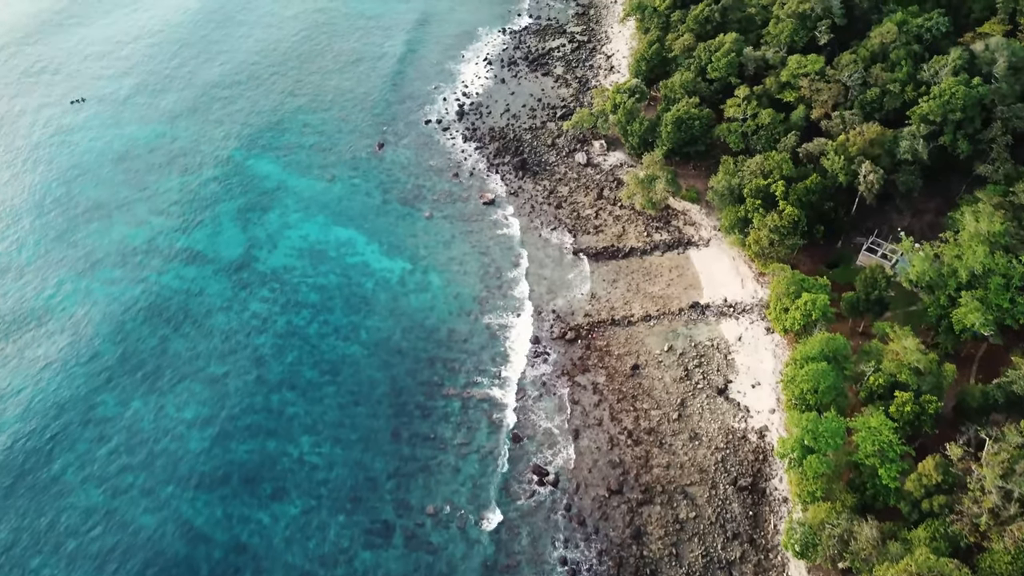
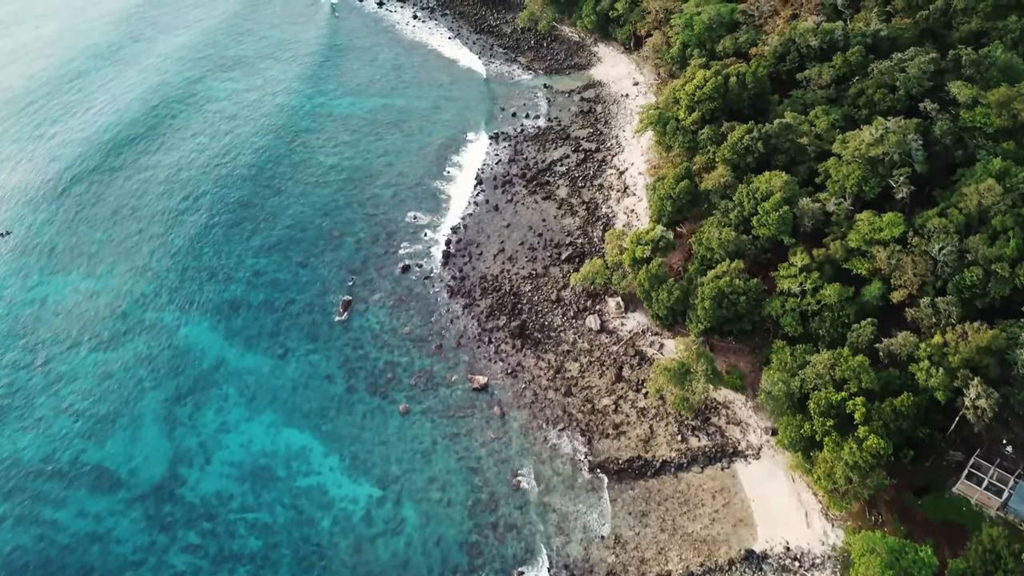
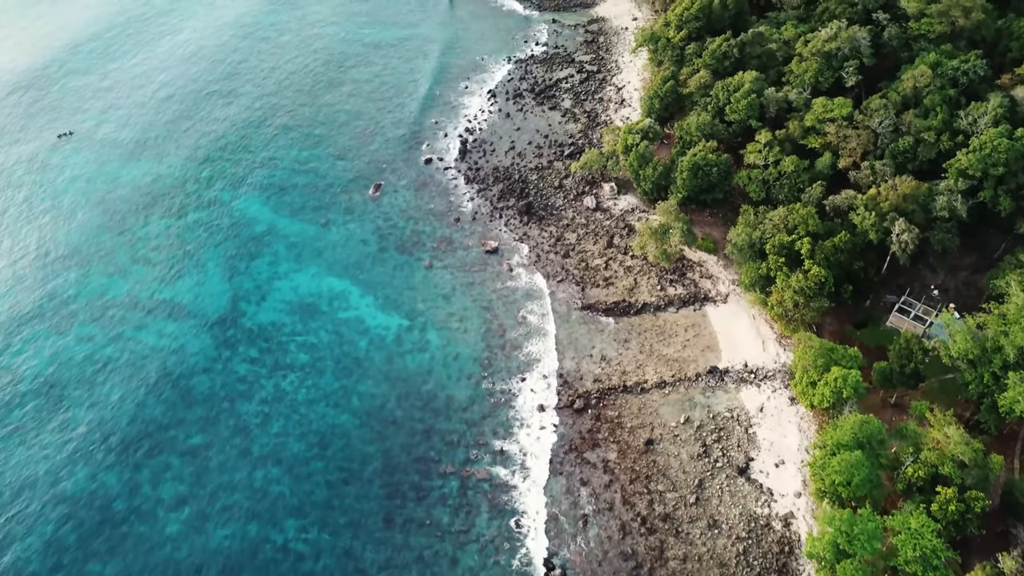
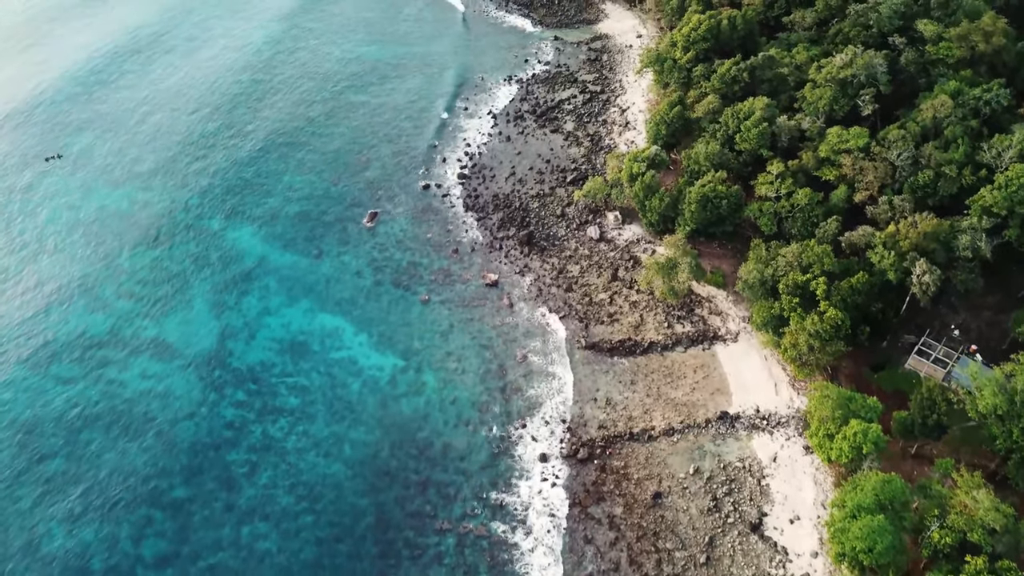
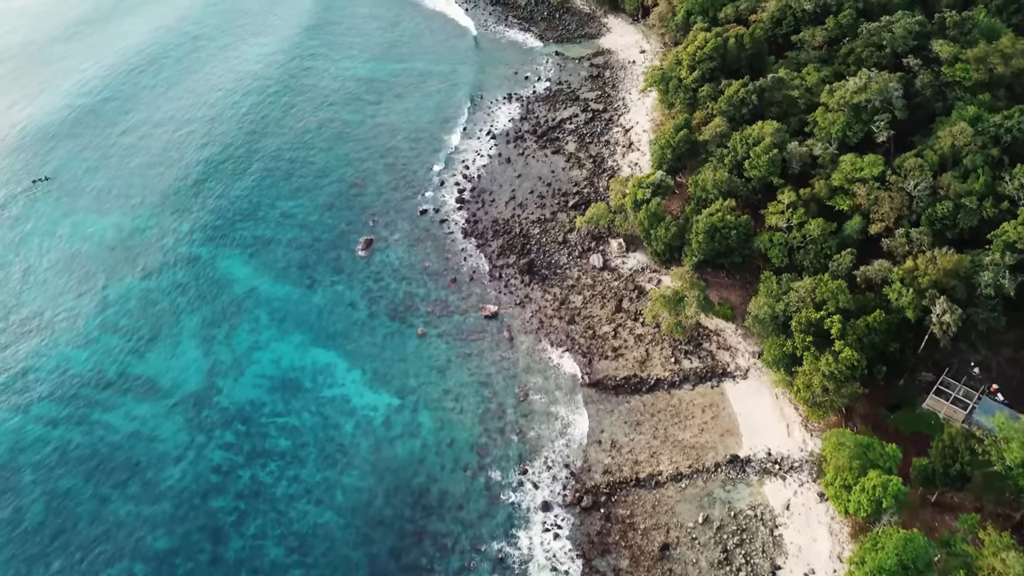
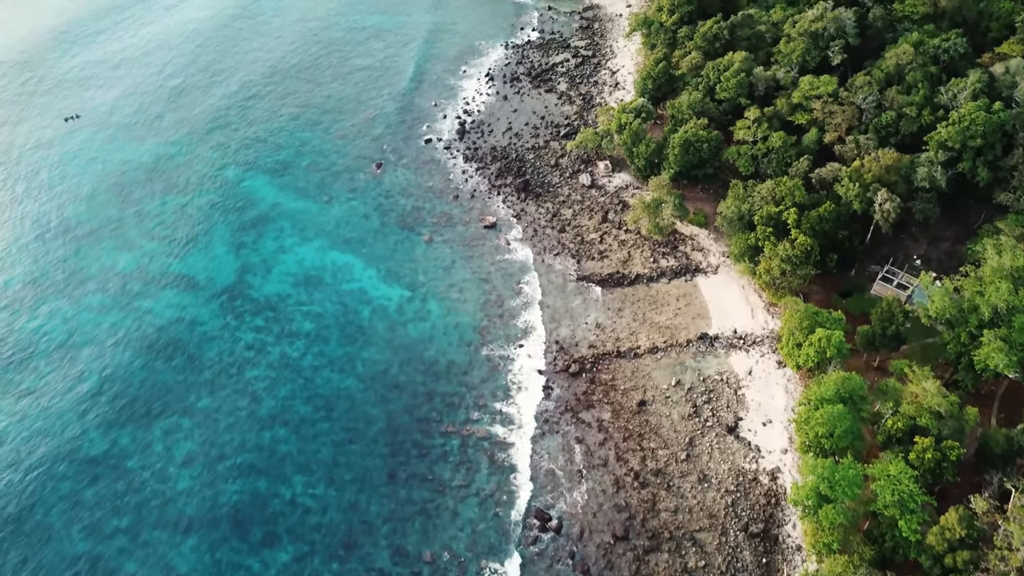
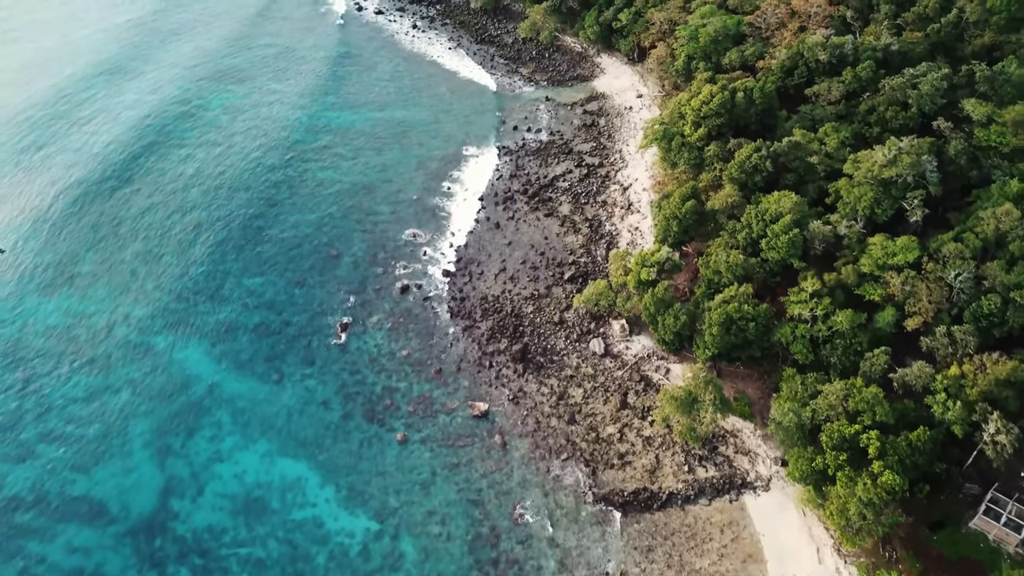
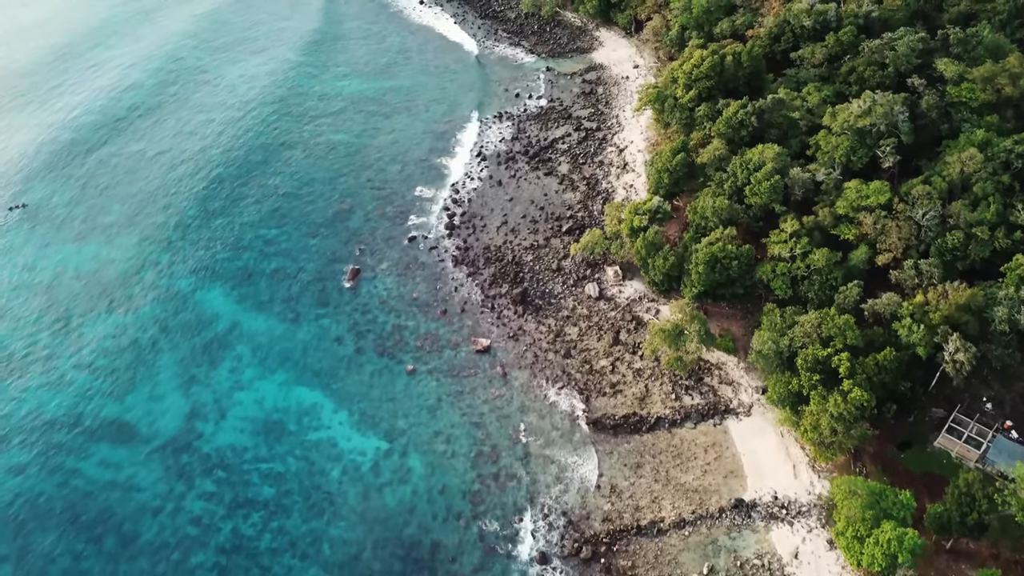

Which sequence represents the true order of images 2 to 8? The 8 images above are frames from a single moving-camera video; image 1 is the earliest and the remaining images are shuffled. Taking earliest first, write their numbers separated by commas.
6, 3, 4, 5, 8, 2, 7
